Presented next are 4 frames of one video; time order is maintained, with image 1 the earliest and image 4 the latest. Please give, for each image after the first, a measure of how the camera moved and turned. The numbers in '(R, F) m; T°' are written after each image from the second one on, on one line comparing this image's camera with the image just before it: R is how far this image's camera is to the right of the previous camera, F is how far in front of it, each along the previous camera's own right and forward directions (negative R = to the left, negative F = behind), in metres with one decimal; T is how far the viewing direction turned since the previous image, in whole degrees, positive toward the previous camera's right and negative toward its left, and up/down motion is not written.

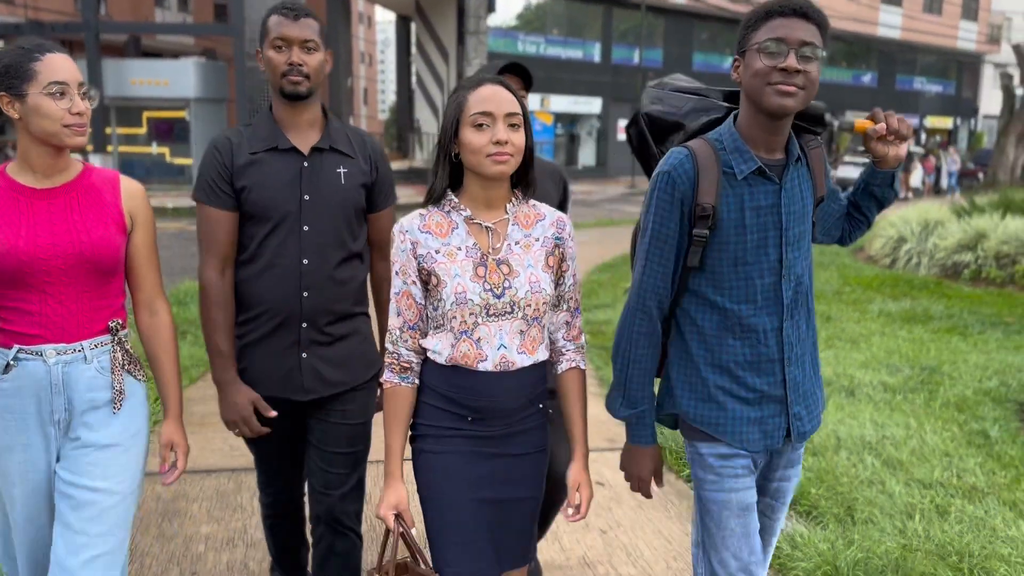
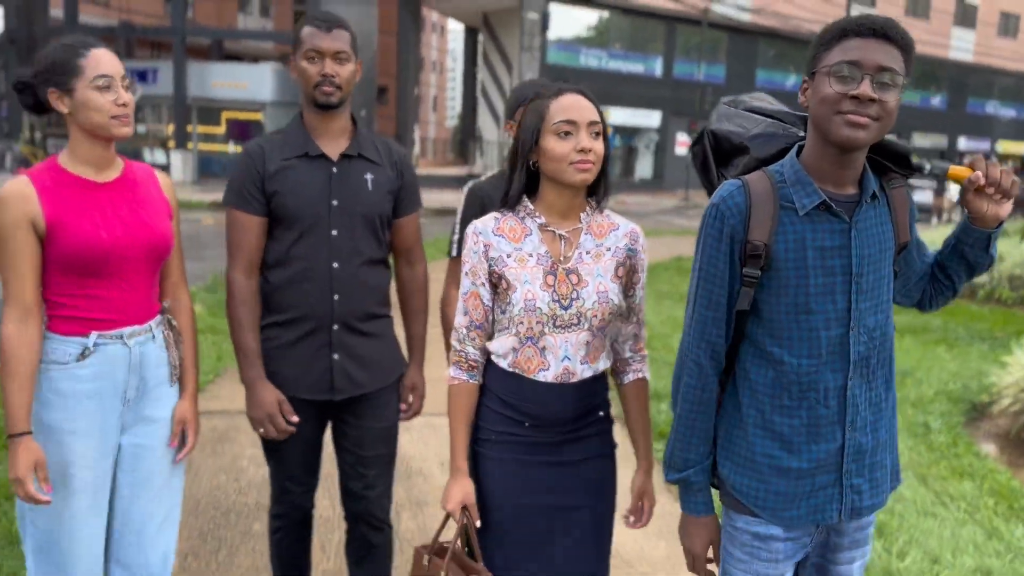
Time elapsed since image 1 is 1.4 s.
(+0.4, -0.8) m; -4°
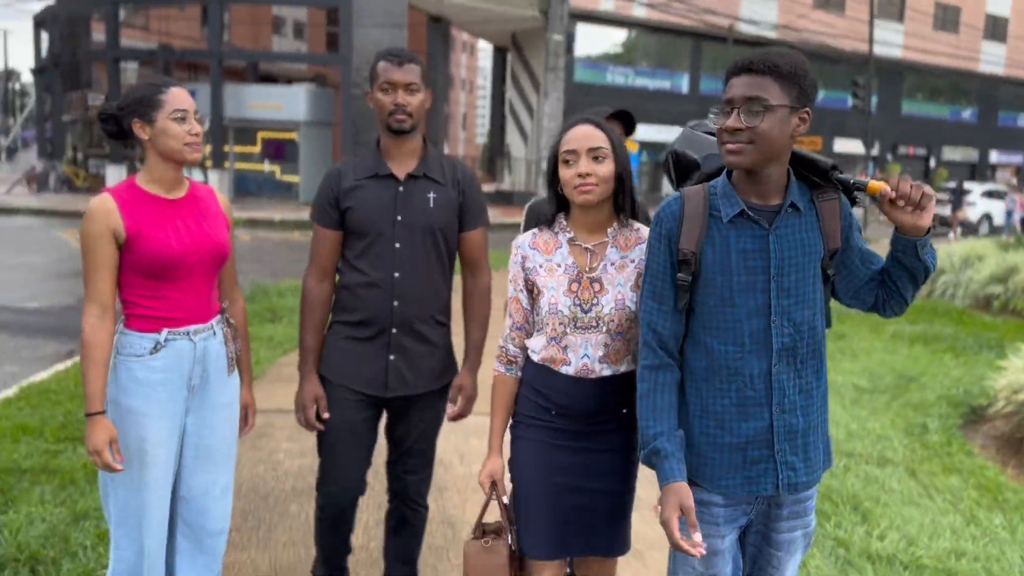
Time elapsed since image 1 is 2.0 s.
(+0.1, -0.4) m; -2°
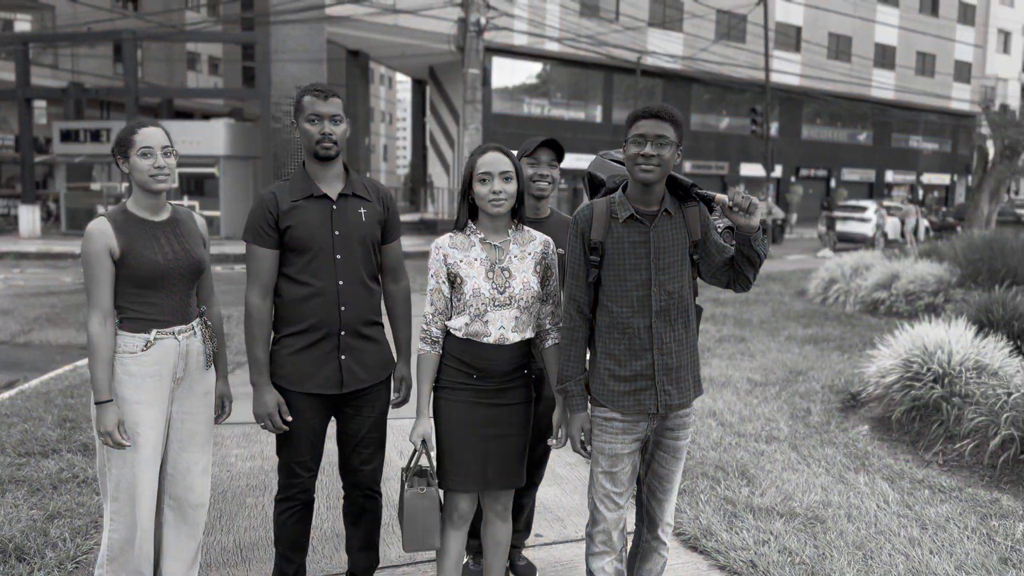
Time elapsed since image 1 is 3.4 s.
(0.0, -0.6) m; +5°
